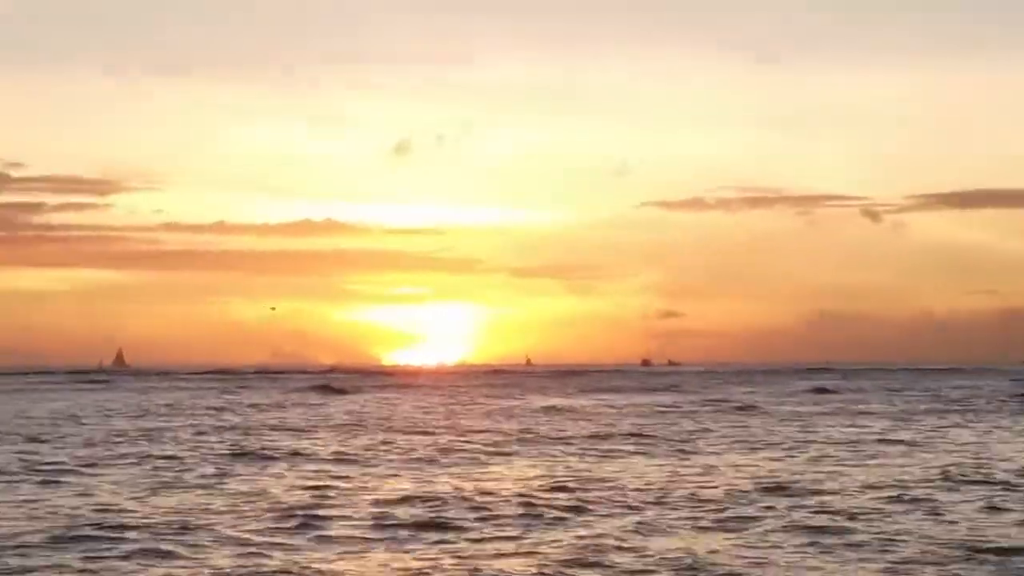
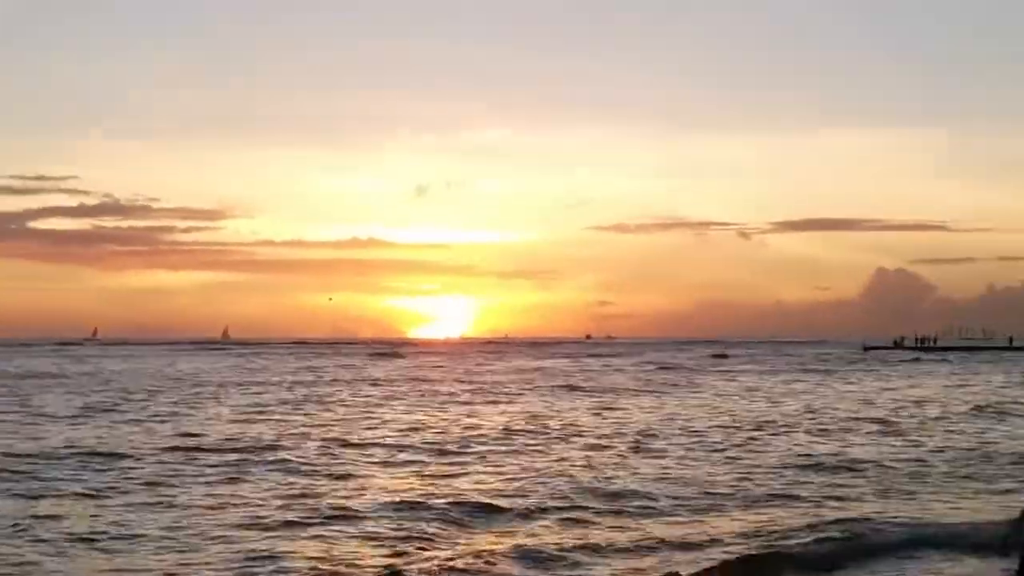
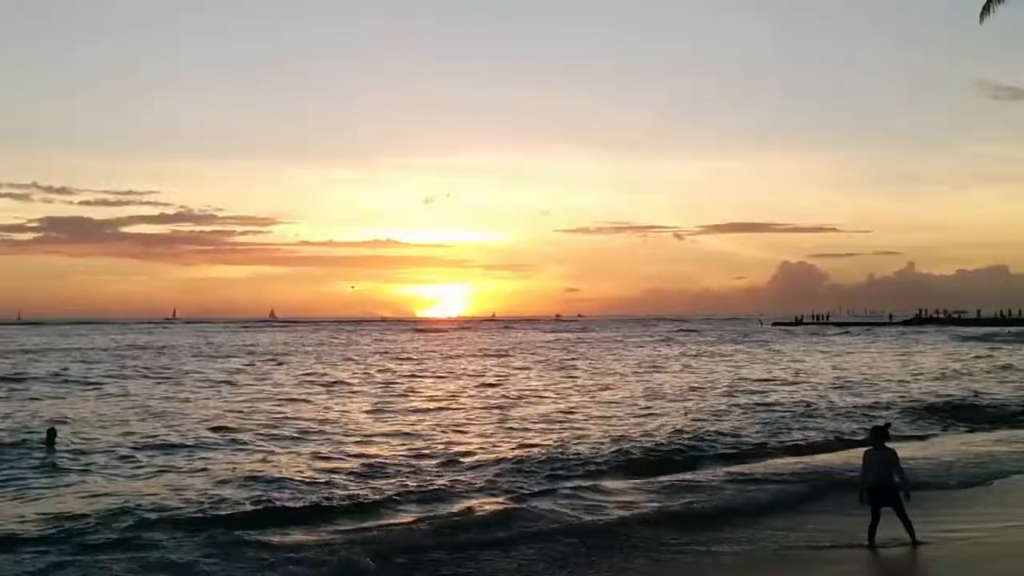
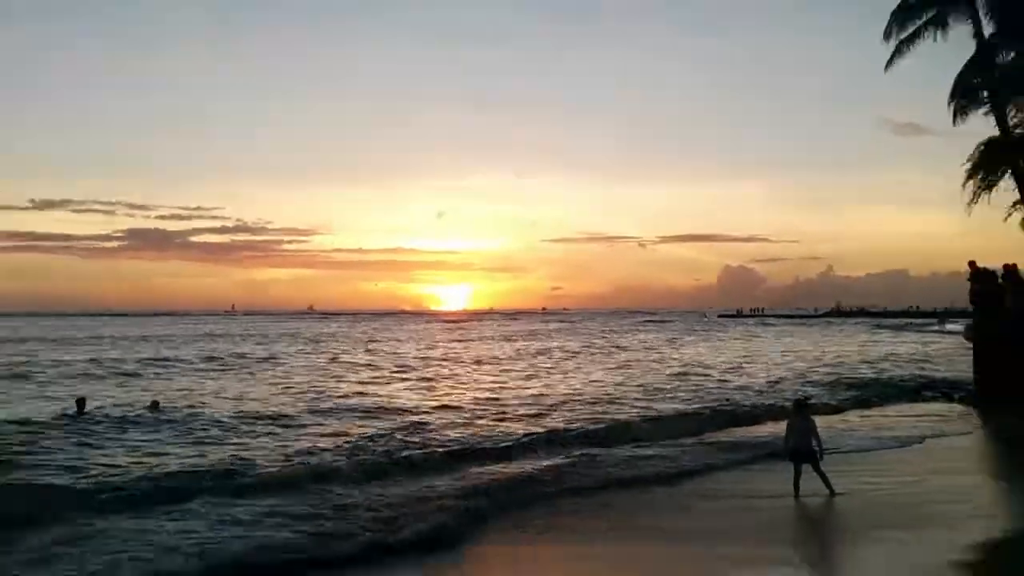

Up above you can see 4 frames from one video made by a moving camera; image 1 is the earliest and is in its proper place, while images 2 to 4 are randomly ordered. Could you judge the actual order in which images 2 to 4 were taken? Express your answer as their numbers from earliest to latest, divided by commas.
2, 3, 4
